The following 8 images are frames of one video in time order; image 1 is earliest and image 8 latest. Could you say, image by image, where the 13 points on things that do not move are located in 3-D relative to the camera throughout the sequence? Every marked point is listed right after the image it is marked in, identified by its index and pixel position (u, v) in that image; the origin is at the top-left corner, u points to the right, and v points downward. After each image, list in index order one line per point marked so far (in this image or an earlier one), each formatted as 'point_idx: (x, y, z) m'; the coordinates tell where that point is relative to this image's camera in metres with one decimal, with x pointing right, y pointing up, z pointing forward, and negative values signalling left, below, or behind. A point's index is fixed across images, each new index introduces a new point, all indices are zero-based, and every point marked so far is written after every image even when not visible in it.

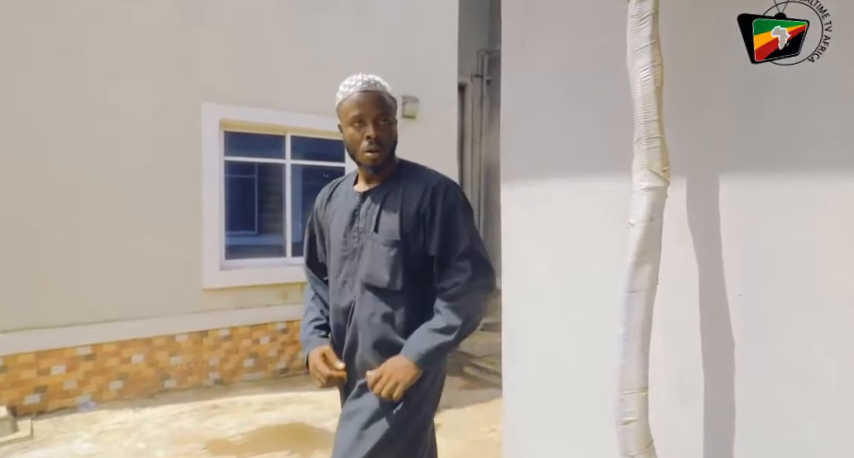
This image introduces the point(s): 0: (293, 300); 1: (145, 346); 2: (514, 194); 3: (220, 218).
0: (-1.3, -0.7, +5.9) m
1: (-2.4, -1.0, +5.1) m
2: (+0.2, +0.1, +1.5) m
3: (-1.9, +0.1, +5.4) m
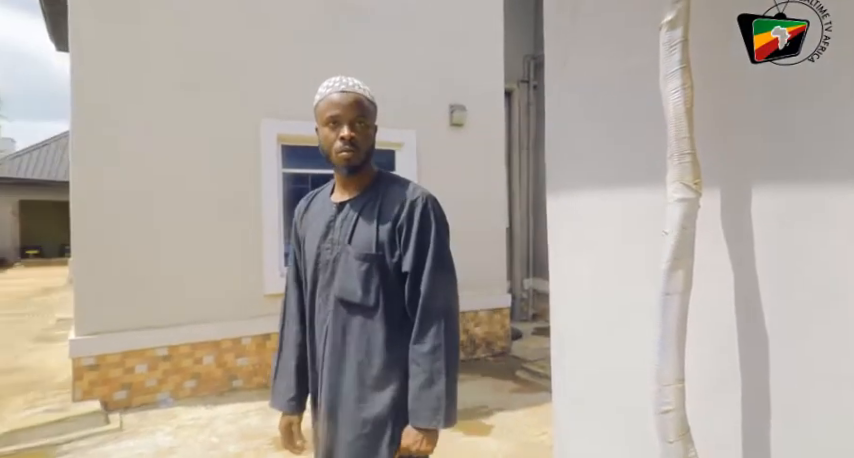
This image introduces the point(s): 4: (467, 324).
0: (-0.8, -0.8, +6.1) m
1: (-2.0, -1.1, +5.4) m
2: (+0.4, +0.1, +1.6) m
3: (-1.4, 0.0, +5.6) m
4: (+0.5, -1.1, +6.8) m
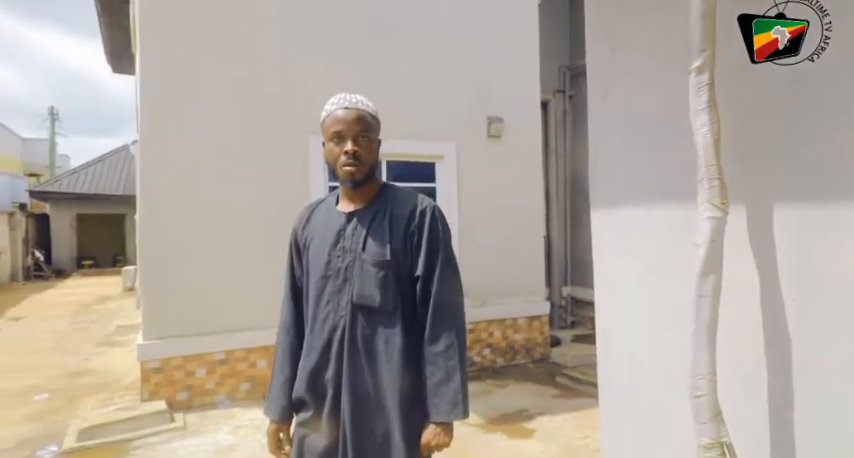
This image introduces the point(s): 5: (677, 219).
0: (-0.4, -0.9, +6.3) m
1: (-1.5, -1.2, +5.6) m
2: (+0.6, 0.0, +1.8) m
3: (-1.0, -0.1, +5.9) m
4: (+0.9, -1.2, +6.9) m
5: (+0.7, 0.0, +1.6) m
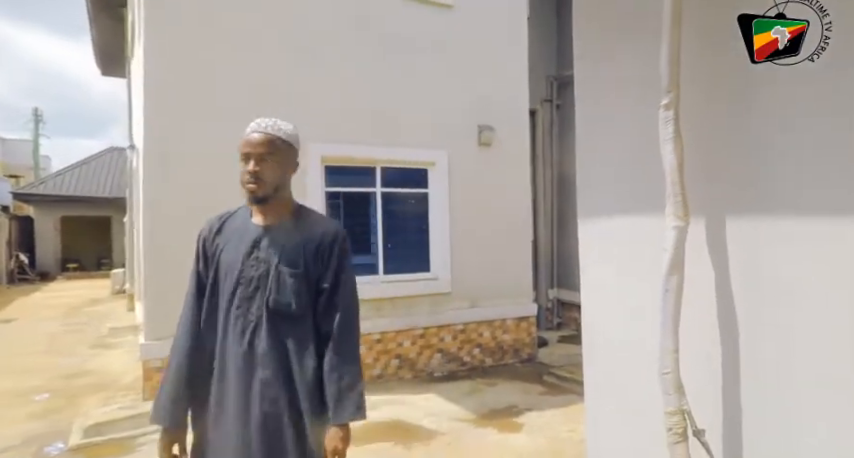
0: (-0.5, -0.9, +6.5) m
1: (-1.6, -1.2, +5.8) m
2: (+0.6, 0.0, +2.1) m
3: (-1.1, -0.1, +6.1) m
4: (+0.8, -1.2, +7.2) m
5: (+0.7, 0.0, +1.9) m
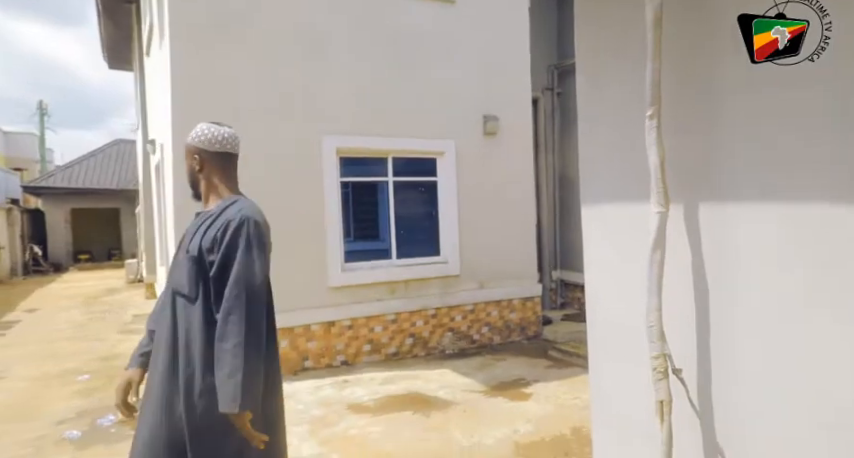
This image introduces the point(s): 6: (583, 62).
0: (-0.3, -0.8, +6.9) m
1: (-1.5, -1.1, +6.3) m
2: (+0.7, +0.1, +2.5) m
3: (-1.0, 0.0, +6.5) m
4: (+1.0, -1.1, +7.6) m
5: (+0.8, +0.1, +2.2) m
6: (+0.6, +0.7, +2.4) m
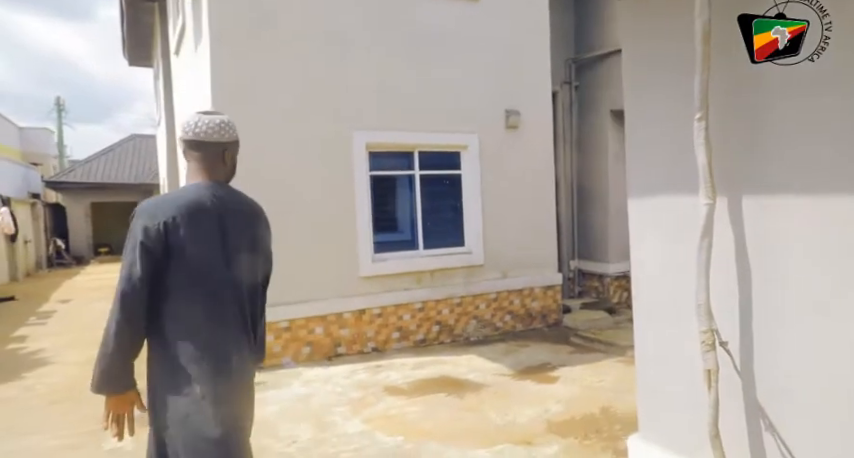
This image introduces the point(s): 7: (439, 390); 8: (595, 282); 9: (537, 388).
0: (0.0, -0.7, +7.2) m
1: (-1.2, -1.0, +6.5) m
2: (+1.0, +0.1, +2.7) m
3: (-0.7, +0.1, +6.8) m
4: (+1.3, -0.9, +7.8) m
5: (+1.1, +0.1, +2.5) m
6: (+0.9, +0.7, +2.6) m
7: (+0.1, -1.5, +5.5) m
8: (+2.7, -0.8, +9.2) m
9: (+1.0, -1.5, +5.4) m
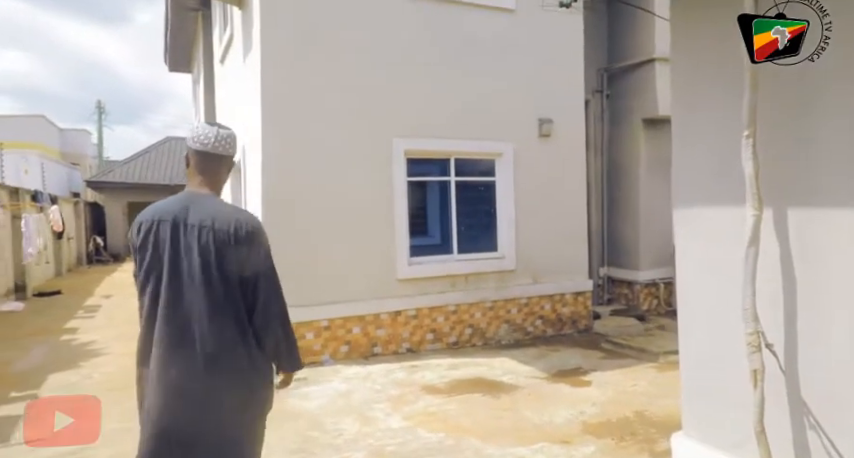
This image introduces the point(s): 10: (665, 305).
0: (+0.4, -0.7, +7.4) m
1: (-0.8, -1.1, +6.8) m
2: (+1.2, +0.1, +2.9) m
3: (-0.3, 0.0, +7.0) m
4: (+1.7, -1.0, +8.0) m
5: (+1.4, +0.1, +2.6) m
6: (+1.2, +0.7, +2.8) m
7: (+0.5, -1.6, +5.6) m
8: (+3.1, -1.0, +9.3) m
9: (+1.4, -1.5, +5.5) m
10: (+3.8, -1.2, +9.3) m
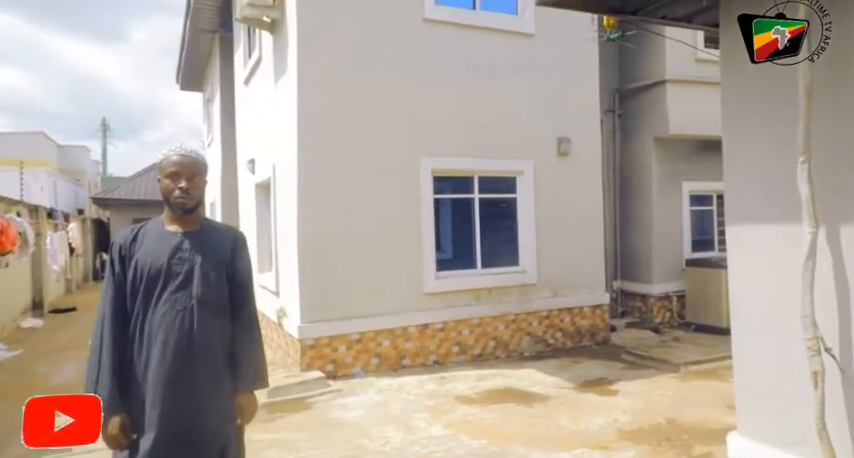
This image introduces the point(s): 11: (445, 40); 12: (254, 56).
0: (+0.7, -0.9, +7.6) m
1: (-0.4, -1.3, +6.9) m
2: (+1.6, 0.0, +3.1) m
3: (+0.1, -0.1, +7.2) m
4: (+2.1, -1.2, +8.2) m
5: (+1.7, 0.0, +2.9) m
6: (+1.6, +0.6, +3.0) m
7: (+0.8, -1.7, +5.8) m
8: (+3.4, -1.2, +9.6) m
9: (+1.7, -1.7, +5.8) m
10: (+4.1, -1.4, +9.5) m
11: (+0.2, +2.3, +7.4) m
12: (-2.5, +2.5, +8.4) m
